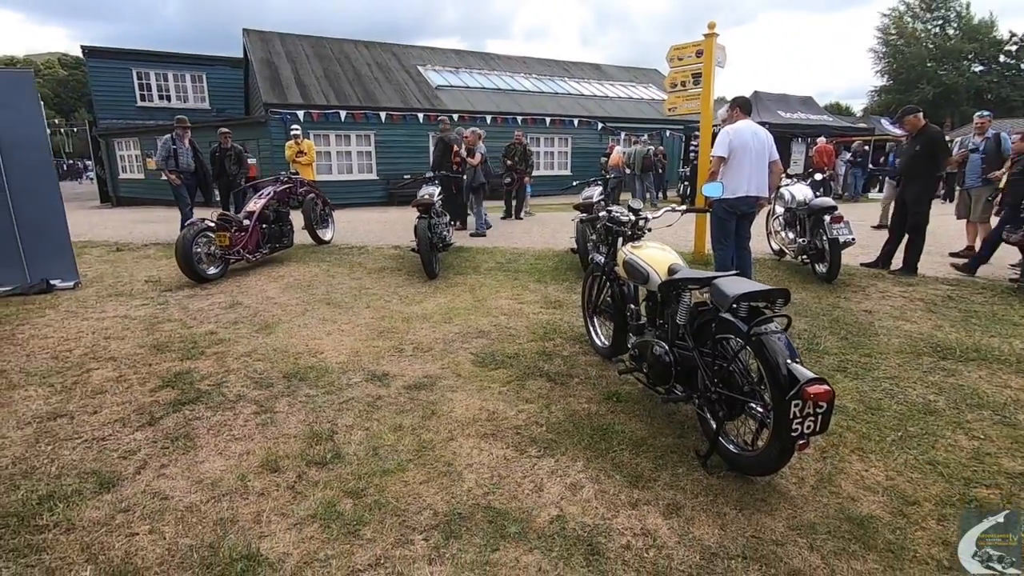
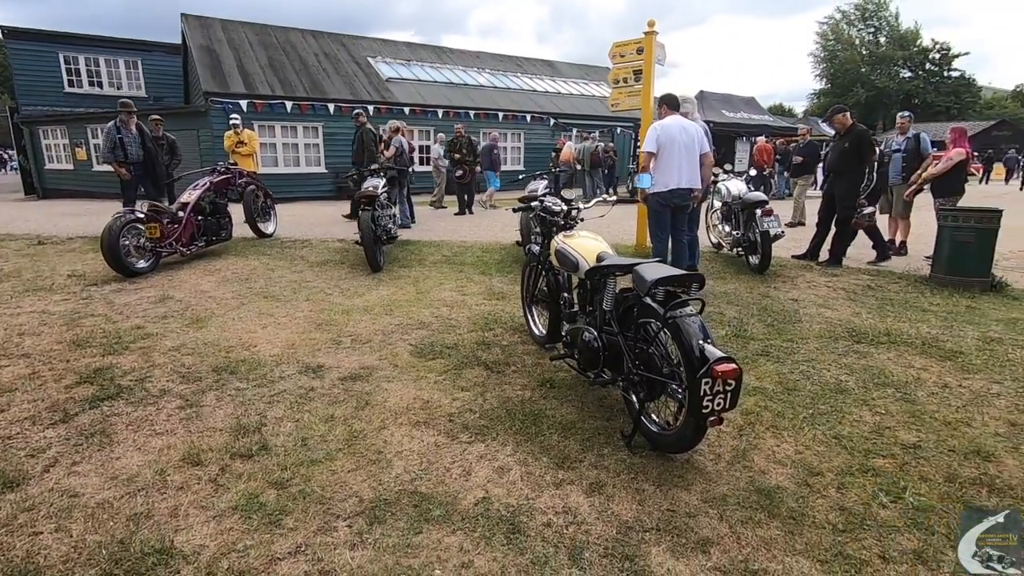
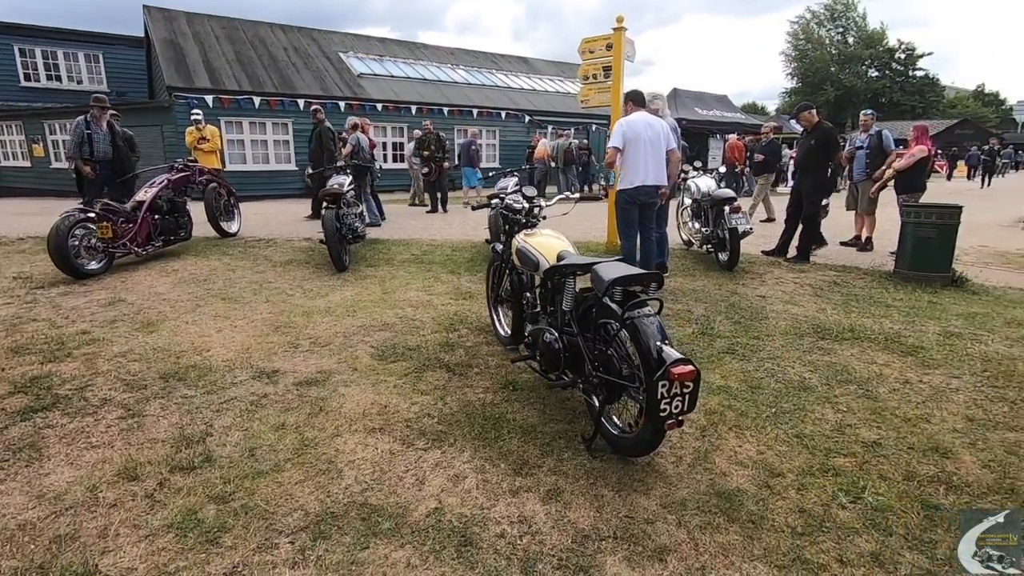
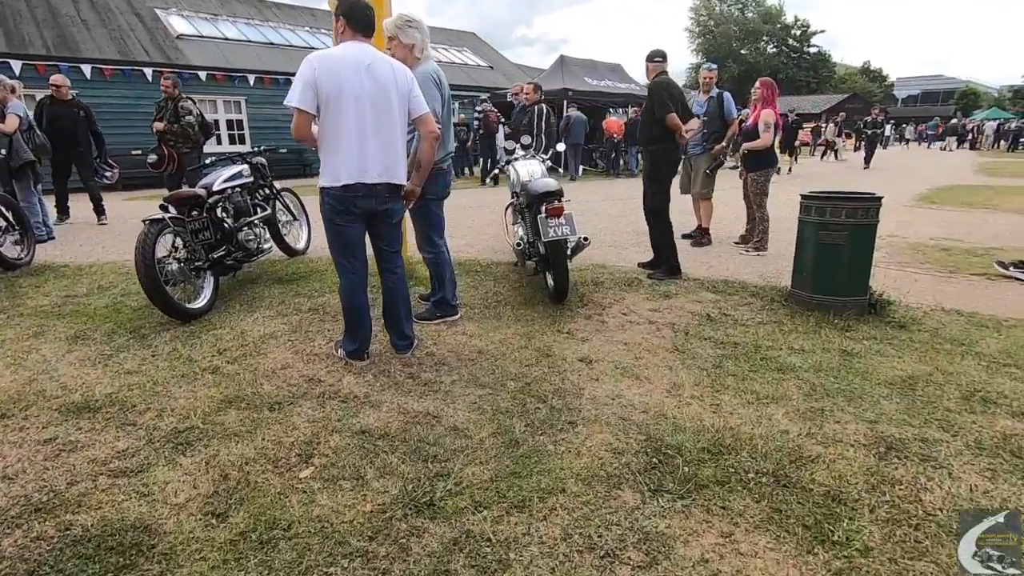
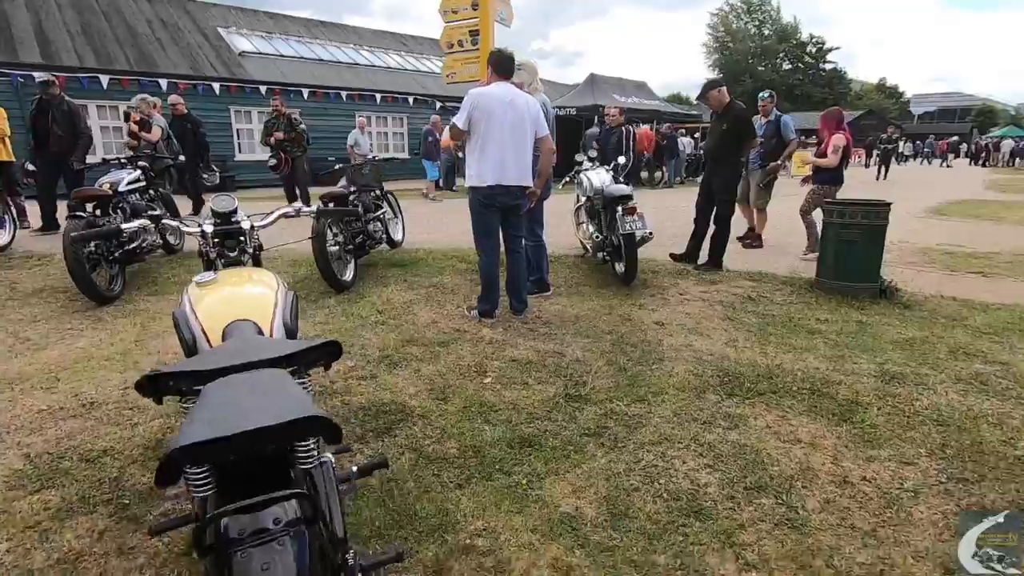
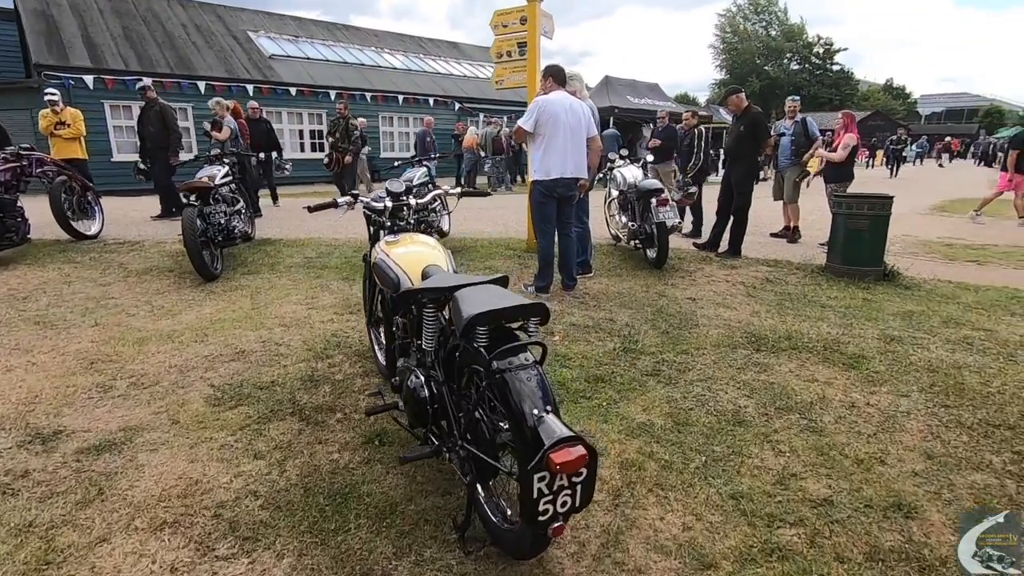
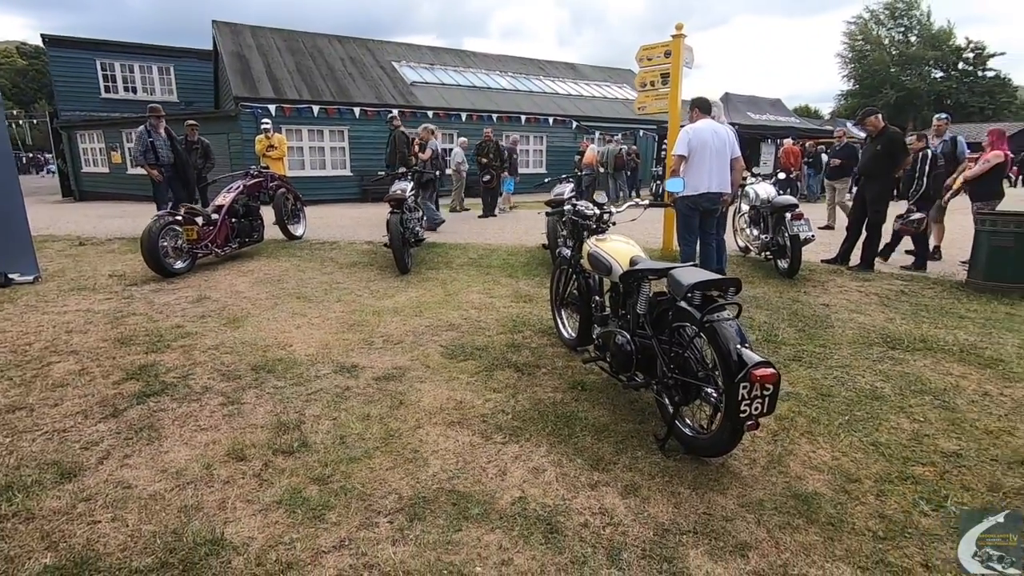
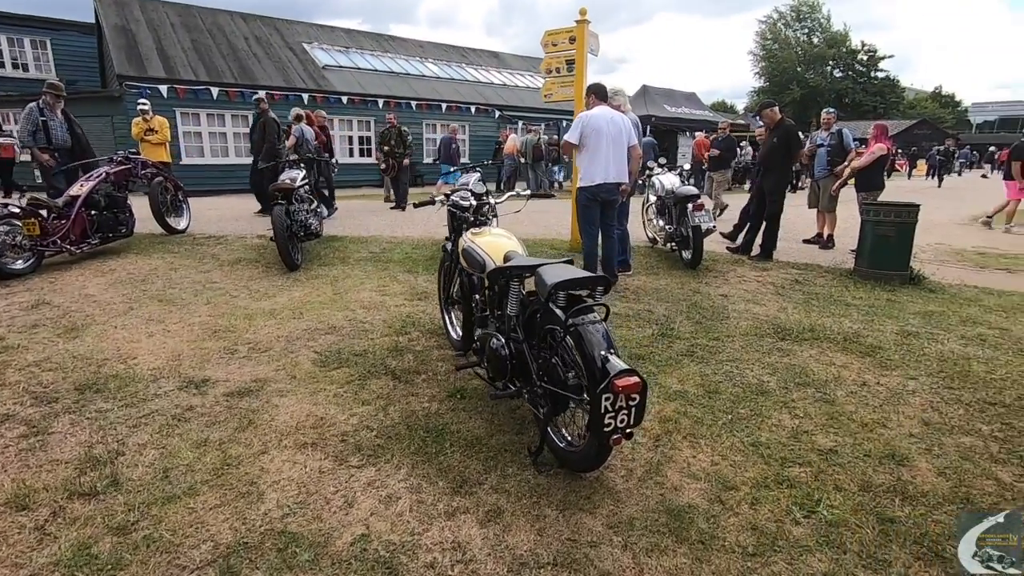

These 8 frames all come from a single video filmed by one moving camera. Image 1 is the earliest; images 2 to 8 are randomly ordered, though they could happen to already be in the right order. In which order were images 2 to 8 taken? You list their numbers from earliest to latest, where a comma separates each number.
7, 2, 3, 8, 6, 5, 4
